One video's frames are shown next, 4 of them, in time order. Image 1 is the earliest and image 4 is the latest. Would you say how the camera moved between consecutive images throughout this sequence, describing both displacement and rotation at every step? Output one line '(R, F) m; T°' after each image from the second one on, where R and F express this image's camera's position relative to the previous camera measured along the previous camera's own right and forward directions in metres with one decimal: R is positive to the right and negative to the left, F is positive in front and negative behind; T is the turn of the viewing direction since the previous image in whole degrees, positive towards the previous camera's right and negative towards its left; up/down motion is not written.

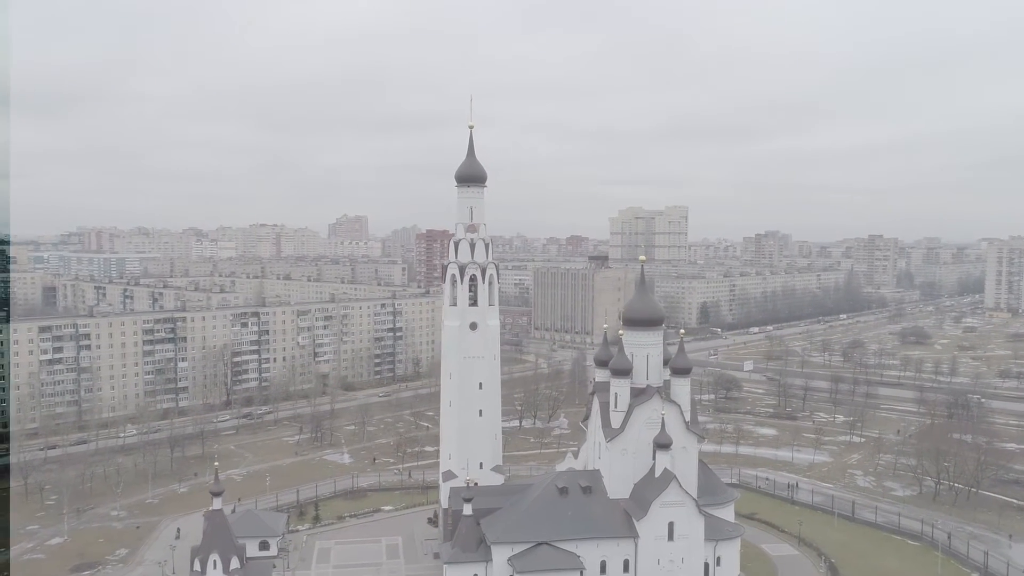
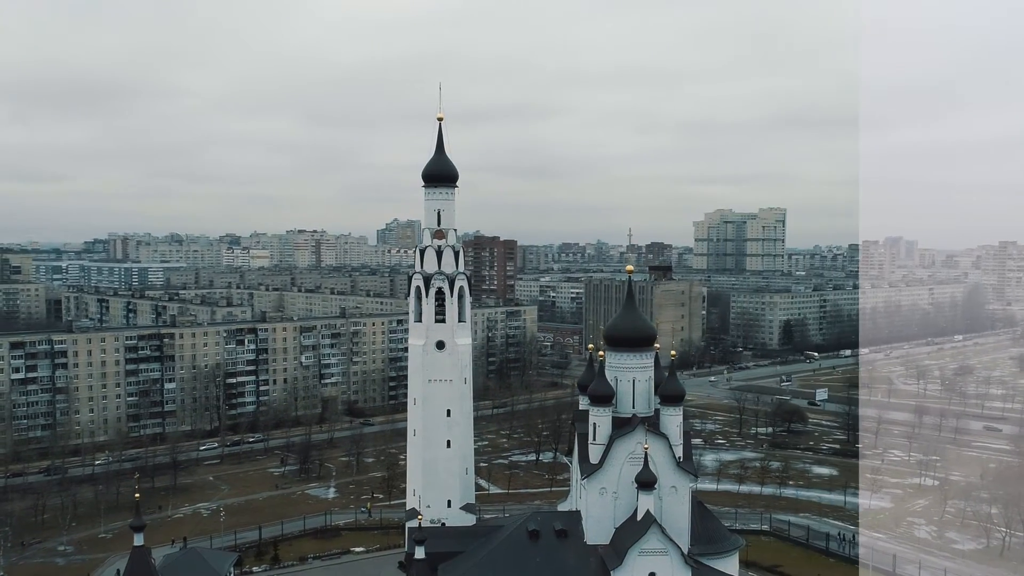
(+3.6, +3.1) m; -5°
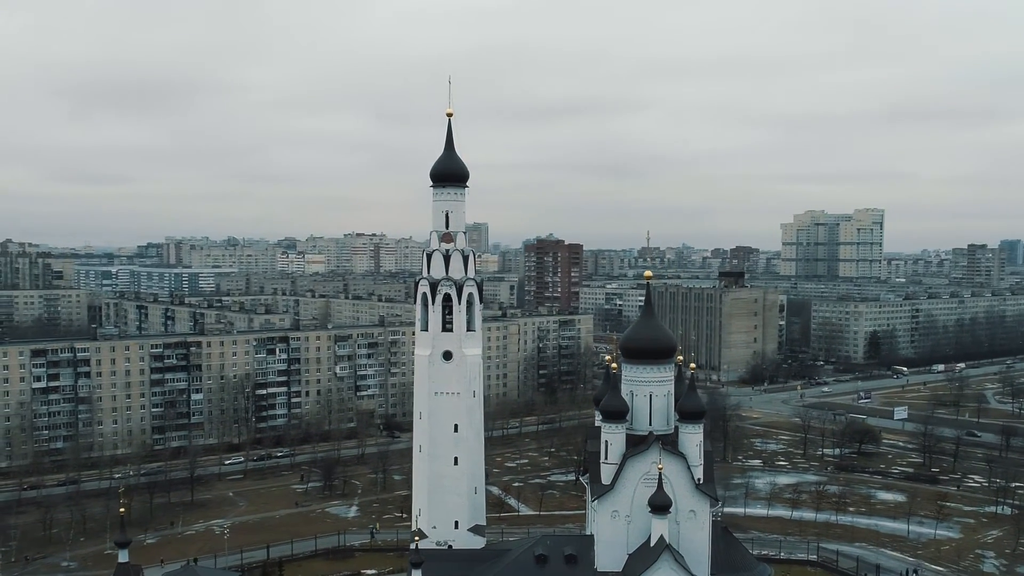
(+2.2, +2.3) m; -6°
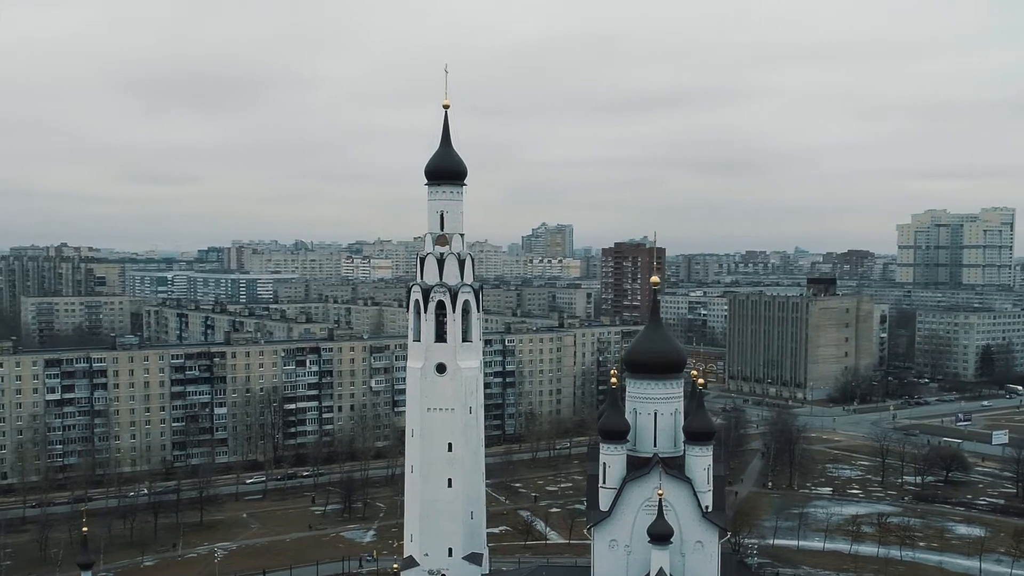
(+3.1, +3.1) m; -7°
